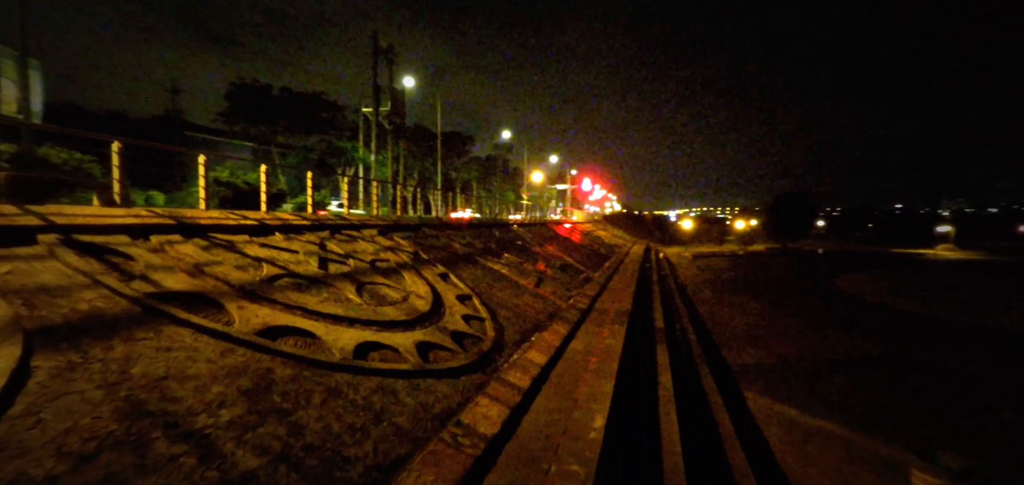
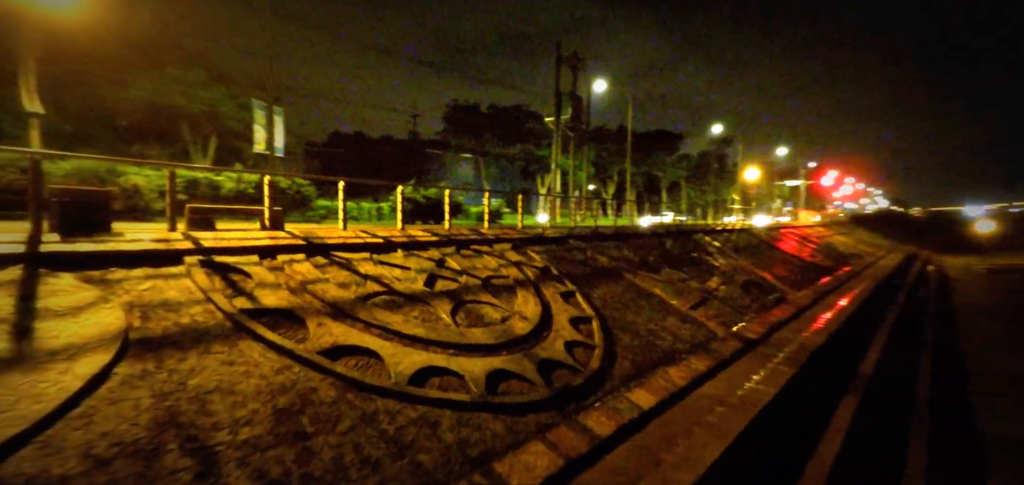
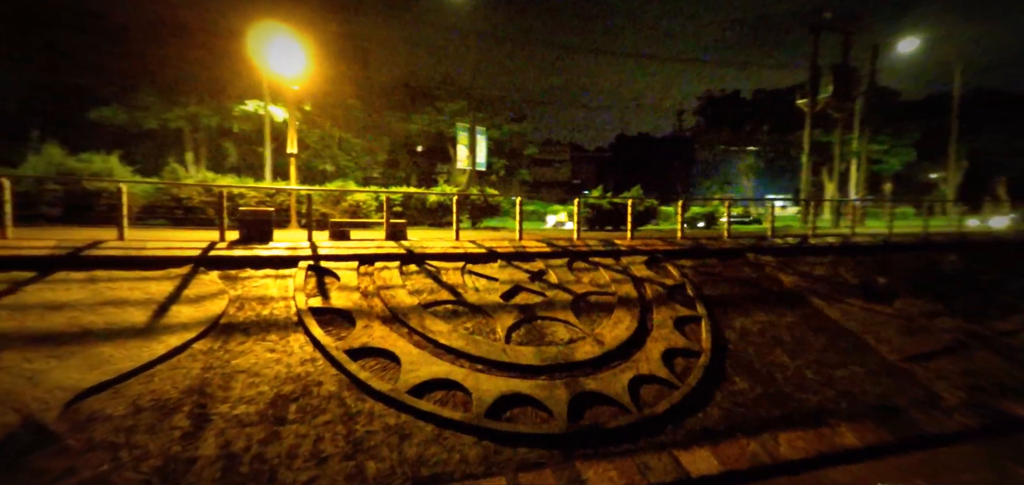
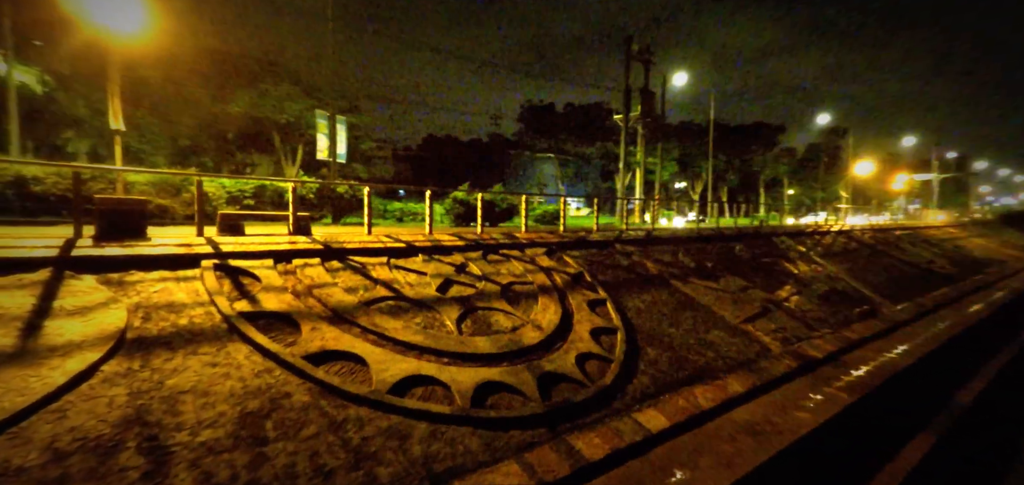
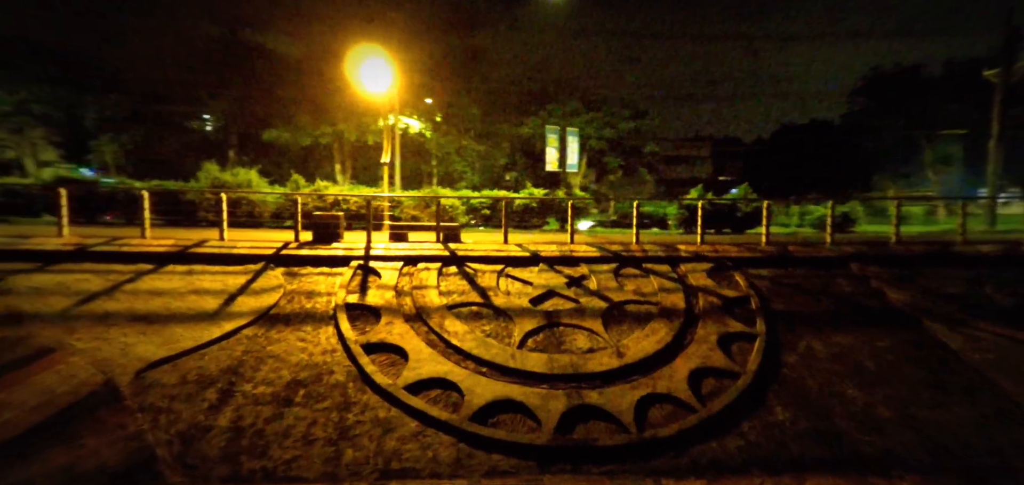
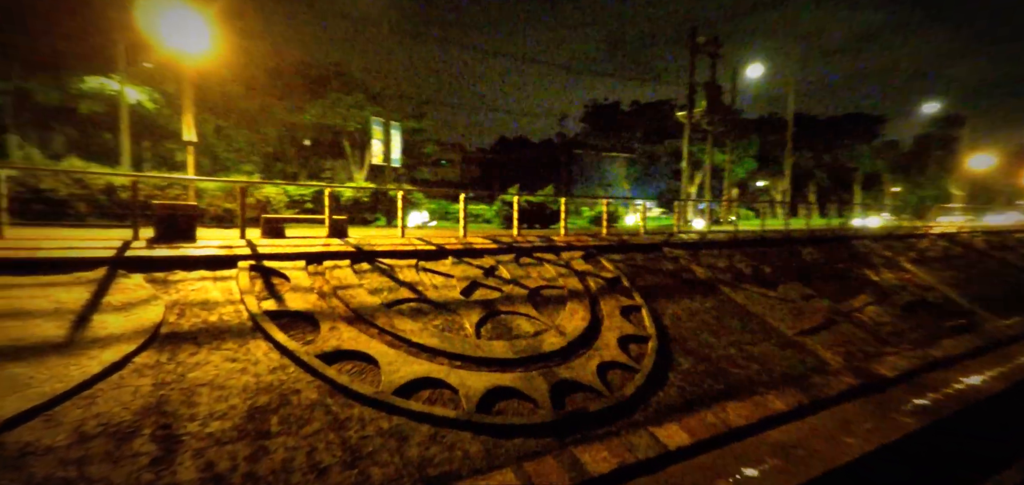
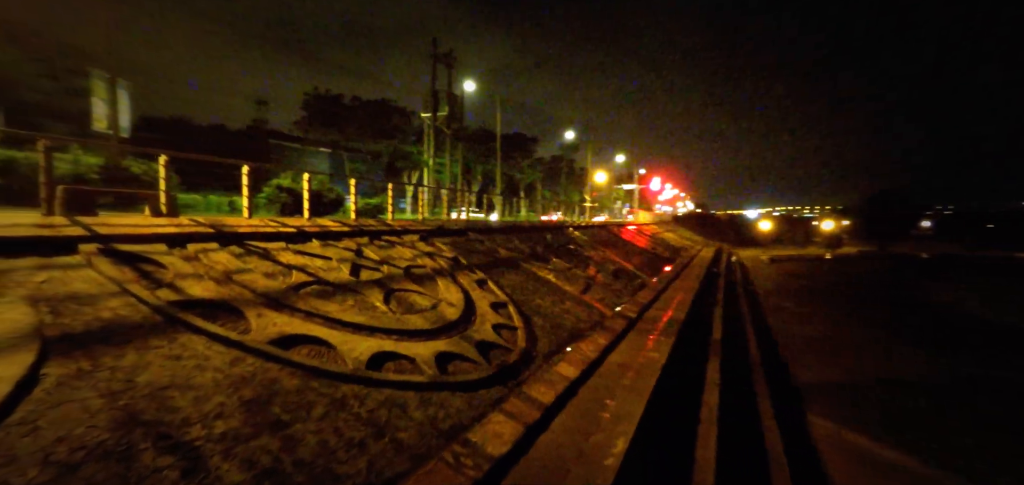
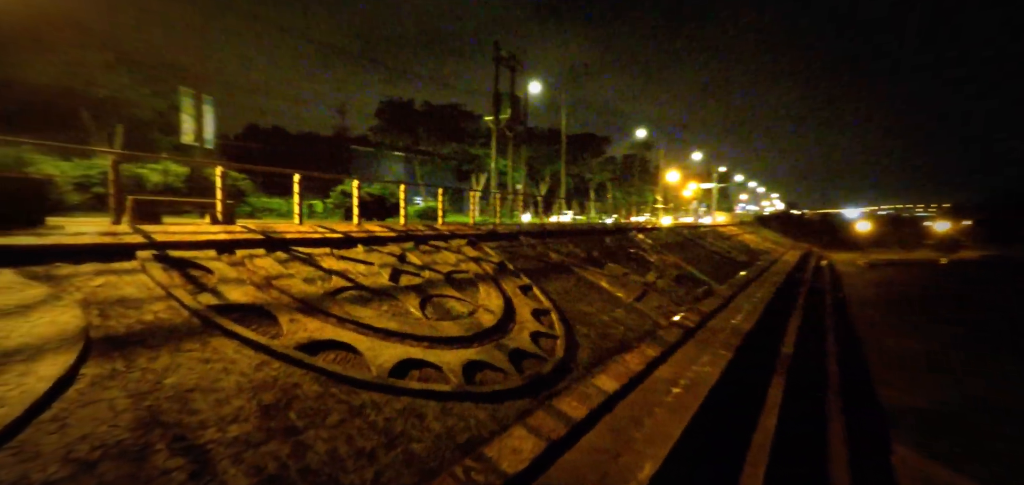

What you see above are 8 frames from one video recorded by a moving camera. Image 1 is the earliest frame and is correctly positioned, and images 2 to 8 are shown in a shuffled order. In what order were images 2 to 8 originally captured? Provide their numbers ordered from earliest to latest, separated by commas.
7, 8, 2, 4, 6, 3, 5
